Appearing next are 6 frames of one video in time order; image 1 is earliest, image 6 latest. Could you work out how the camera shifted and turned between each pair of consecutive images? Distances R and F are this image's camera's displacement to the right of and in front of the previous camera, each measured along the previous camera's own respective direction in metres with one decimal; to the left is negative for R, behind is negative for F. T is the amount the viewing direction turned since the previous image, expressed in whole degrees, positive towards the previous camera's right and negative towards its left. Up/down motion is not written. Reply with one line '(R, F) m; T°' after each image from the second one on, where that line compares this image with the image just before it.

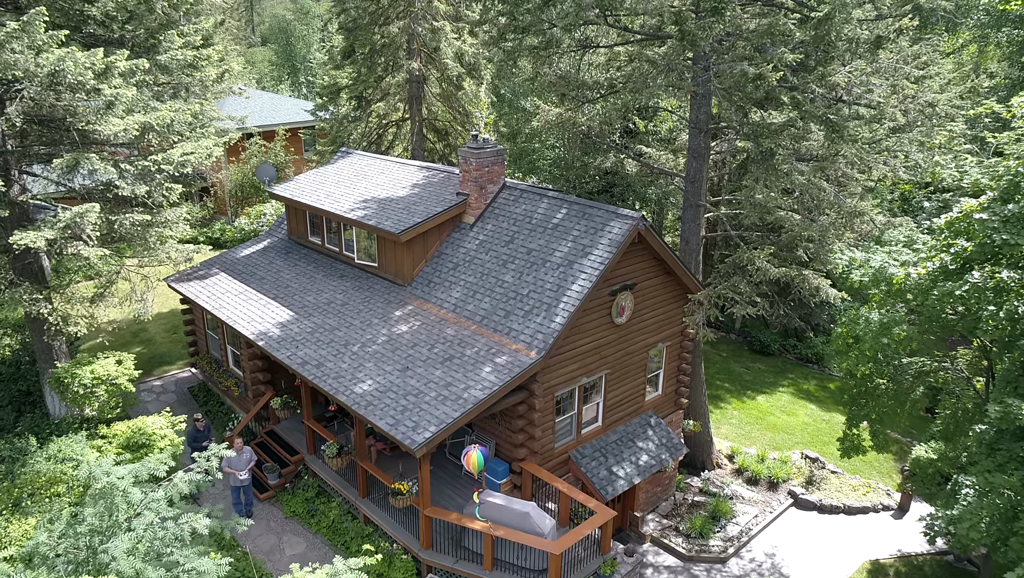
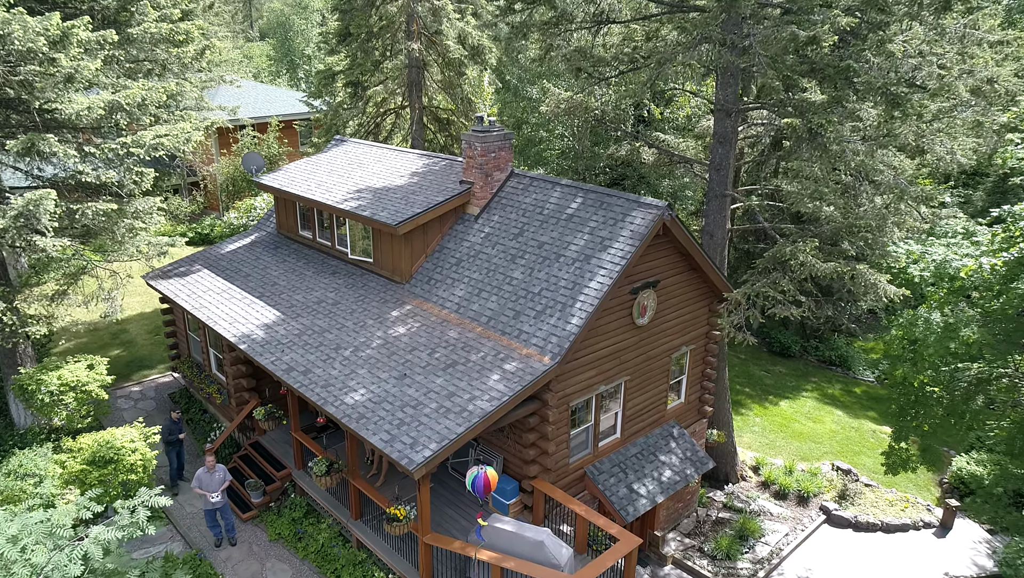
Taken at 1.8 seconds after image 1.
(-0.1, +1.4) m; 0°
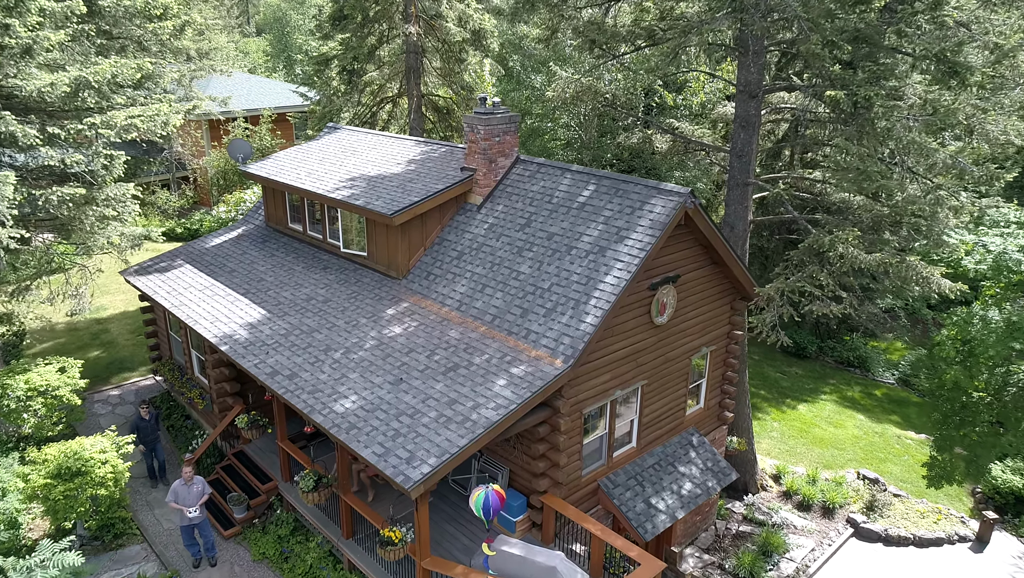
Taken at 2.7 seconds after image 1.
(-0.1, +1.1) m; 0°
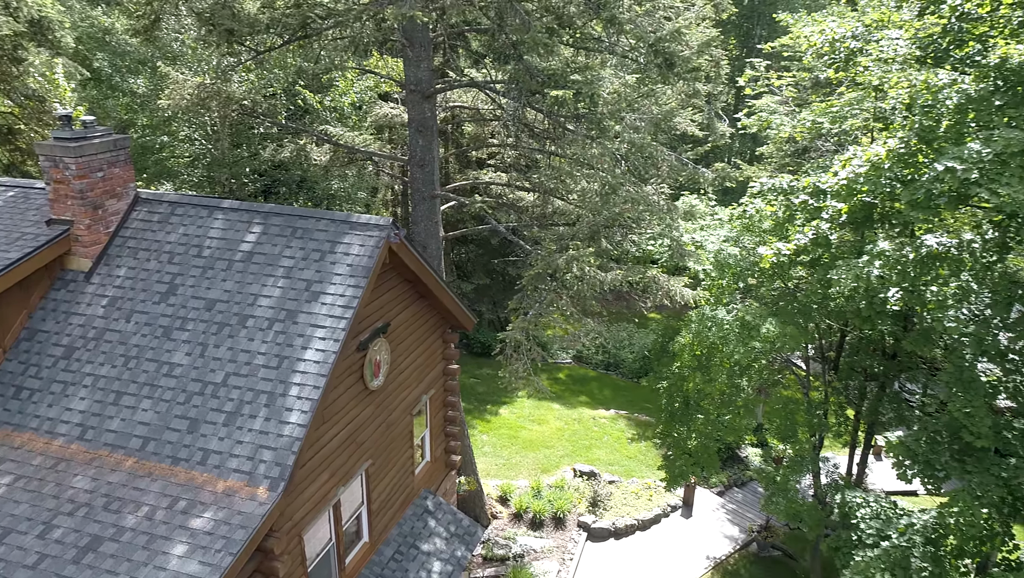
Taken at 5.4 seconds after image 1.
(-0.1, +2.5) m; +27°
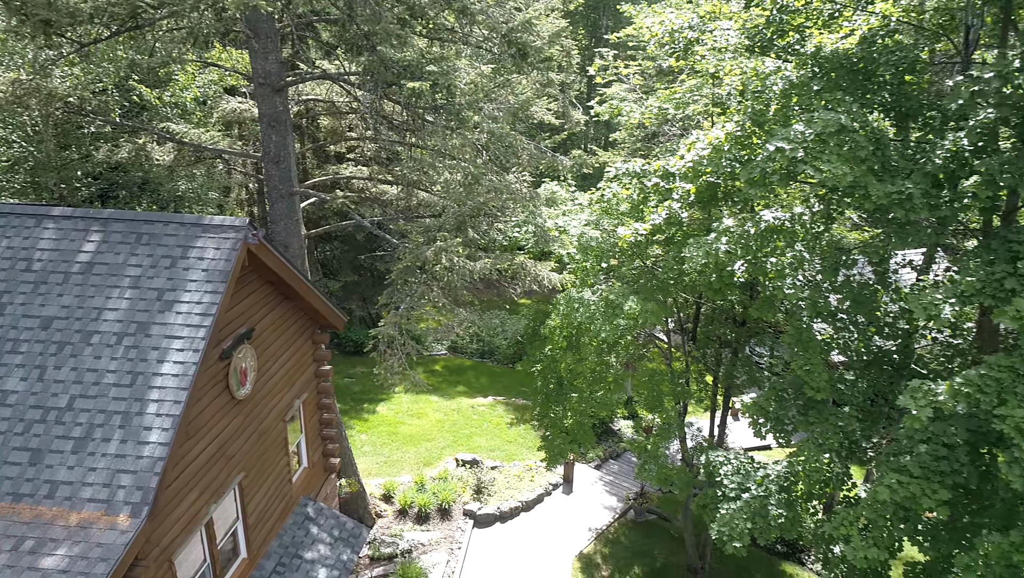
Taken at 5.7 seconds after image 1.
(0.0, 0.0) m; +10°
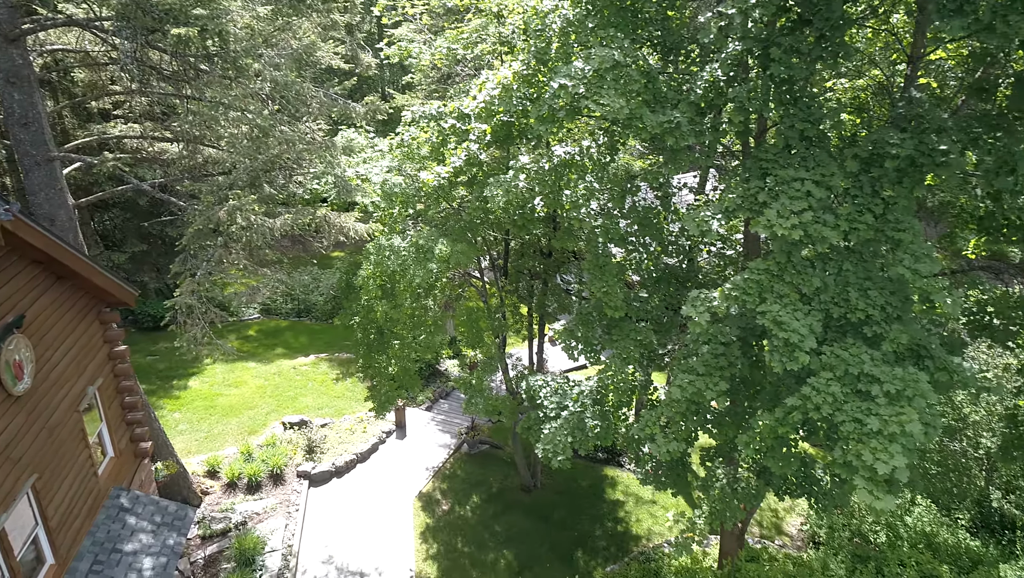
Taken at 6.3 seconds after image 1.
(+0.1, -0.1) m; +14°
